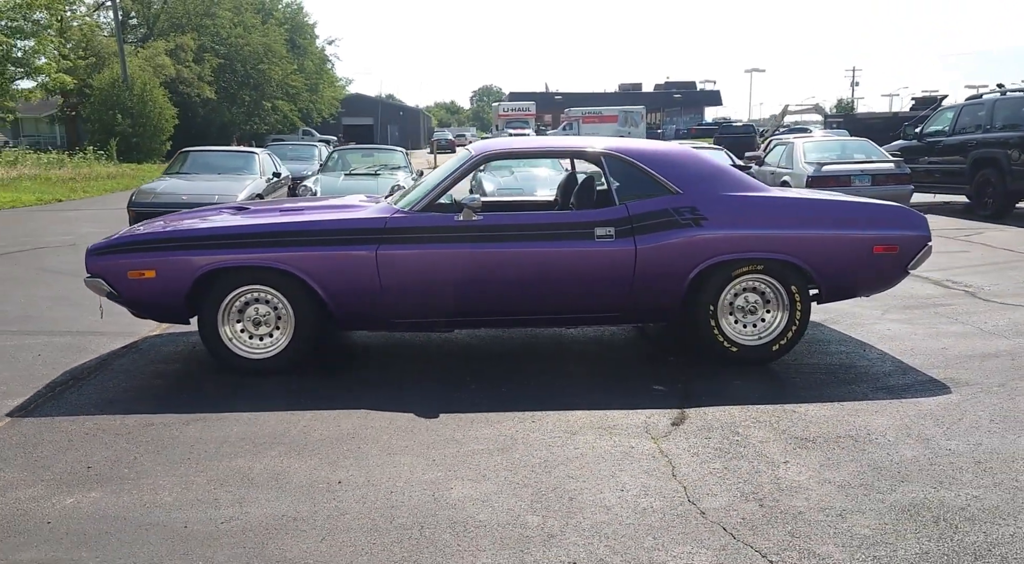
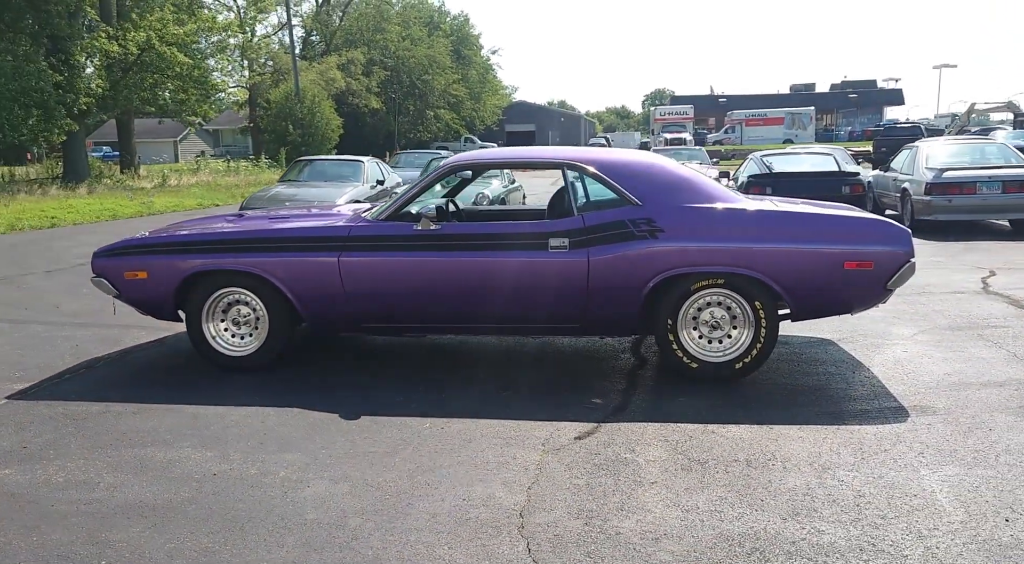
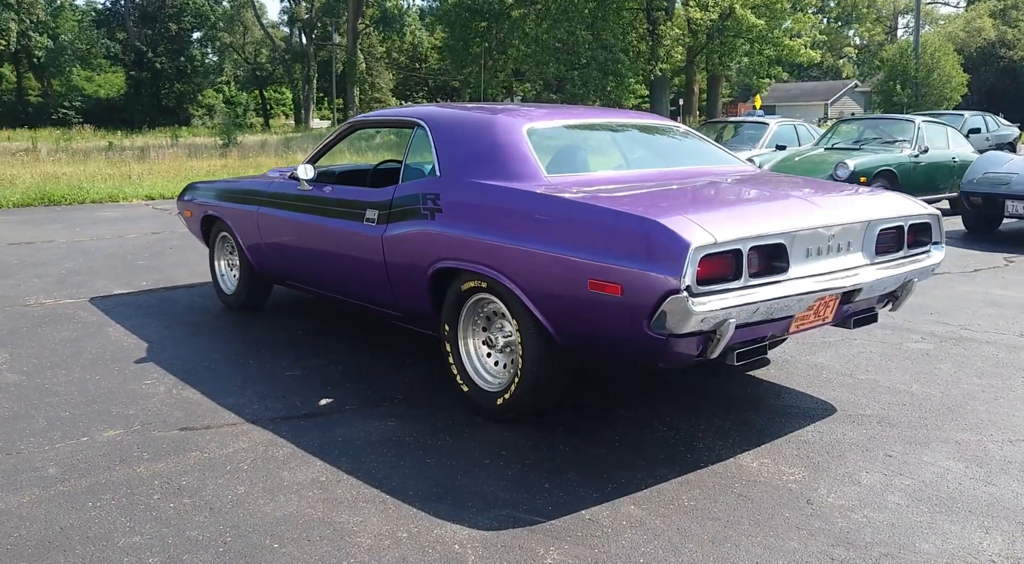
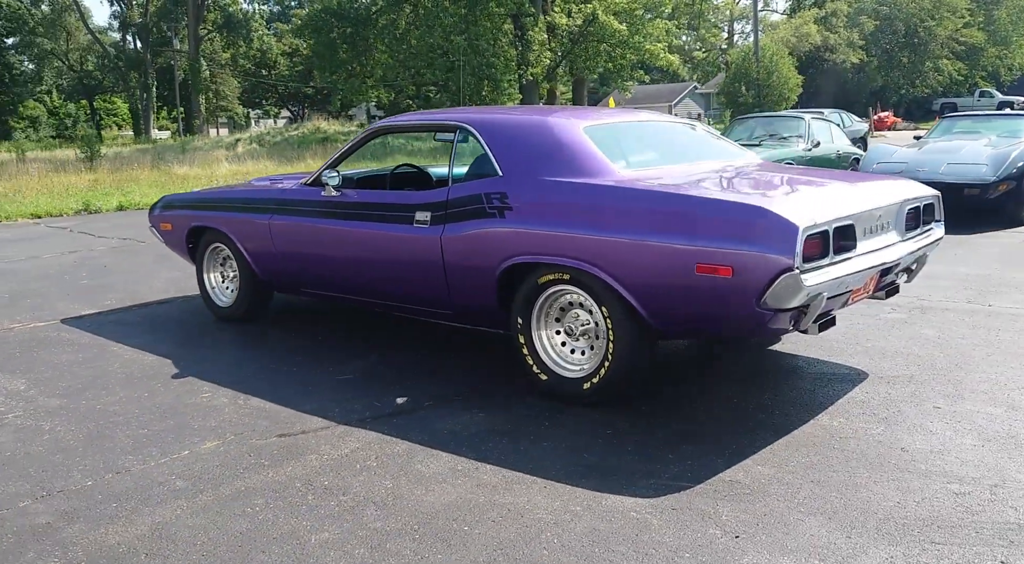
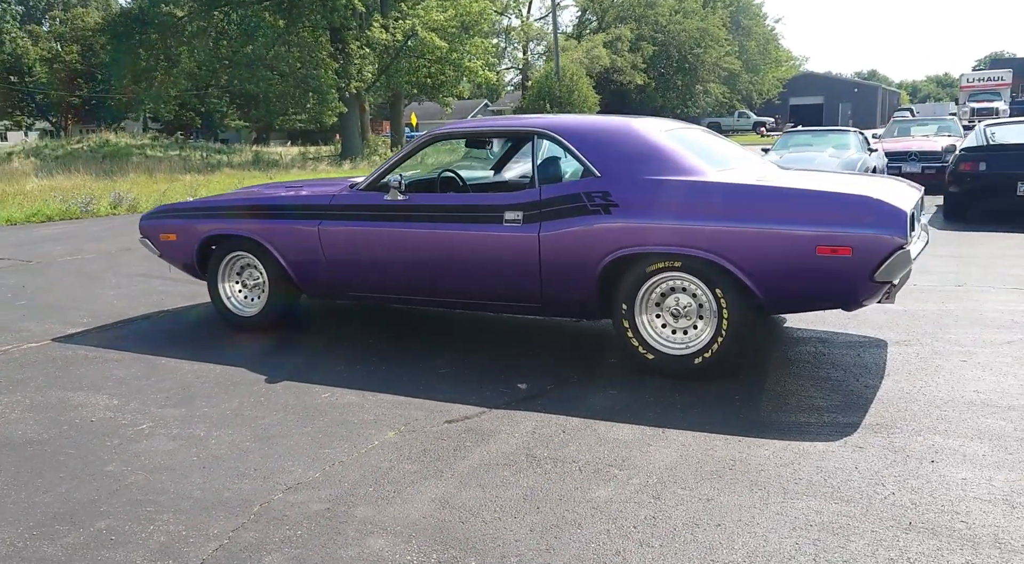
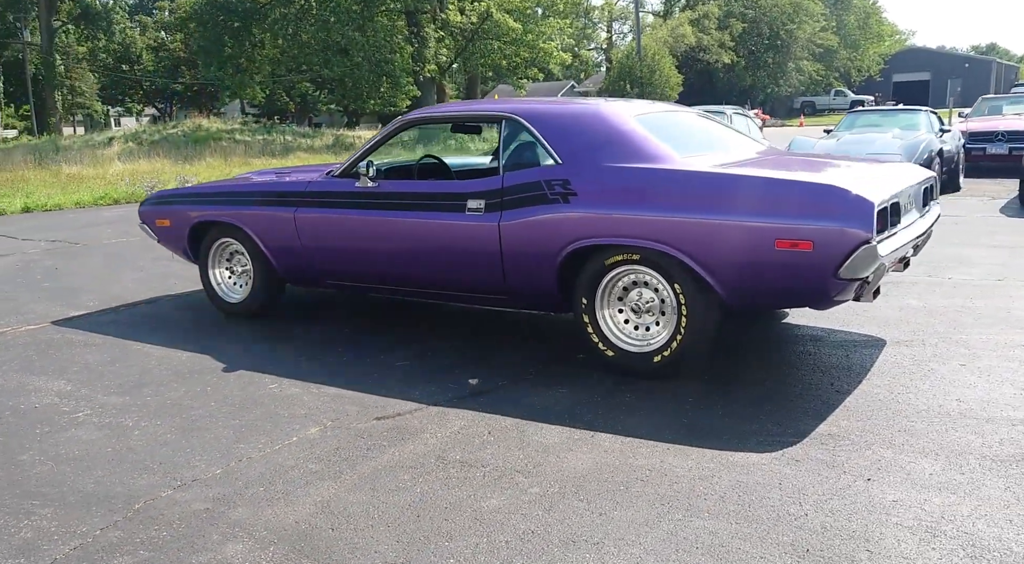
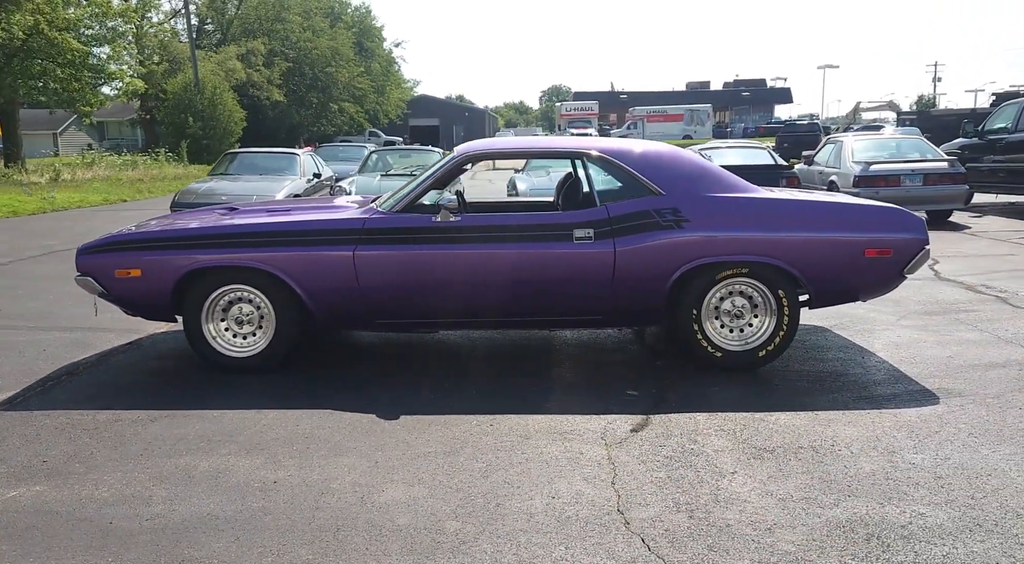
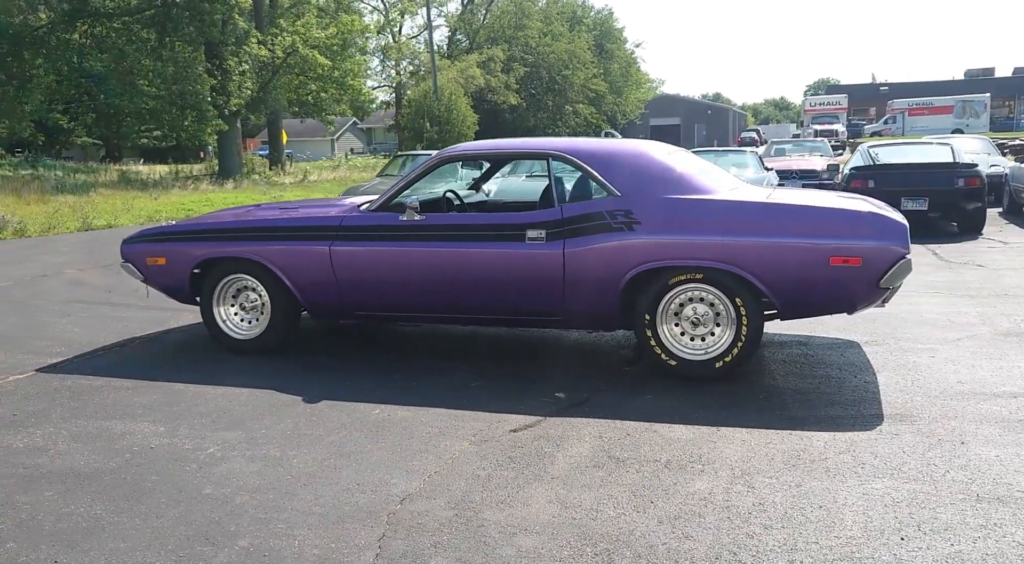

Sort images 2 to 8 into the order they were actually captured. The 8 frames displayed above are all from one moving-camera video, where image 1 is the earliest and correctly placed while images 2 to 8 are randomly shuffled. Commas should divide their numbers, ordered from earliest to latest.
7, 2, 8, 5, 6, 4, 3
